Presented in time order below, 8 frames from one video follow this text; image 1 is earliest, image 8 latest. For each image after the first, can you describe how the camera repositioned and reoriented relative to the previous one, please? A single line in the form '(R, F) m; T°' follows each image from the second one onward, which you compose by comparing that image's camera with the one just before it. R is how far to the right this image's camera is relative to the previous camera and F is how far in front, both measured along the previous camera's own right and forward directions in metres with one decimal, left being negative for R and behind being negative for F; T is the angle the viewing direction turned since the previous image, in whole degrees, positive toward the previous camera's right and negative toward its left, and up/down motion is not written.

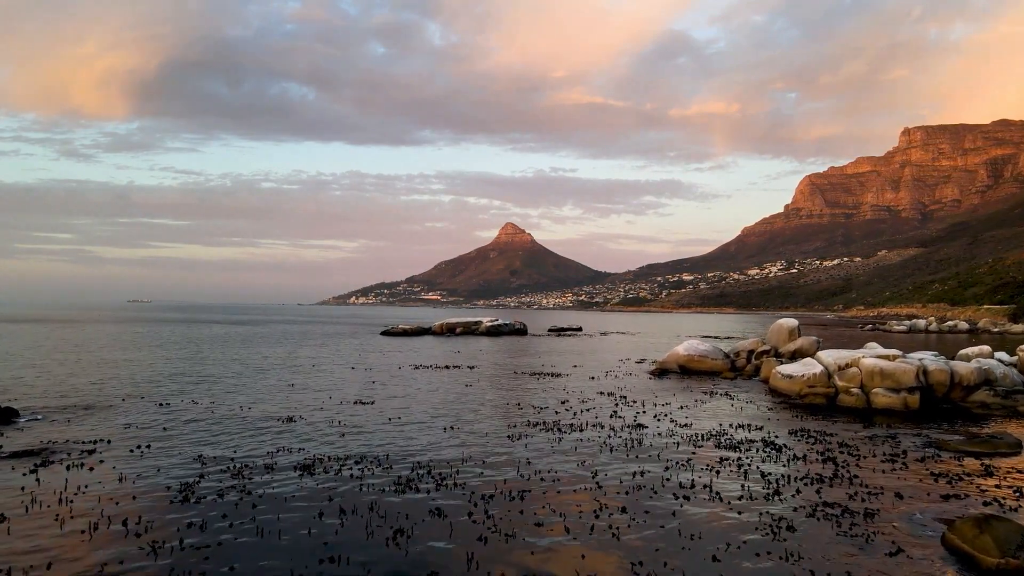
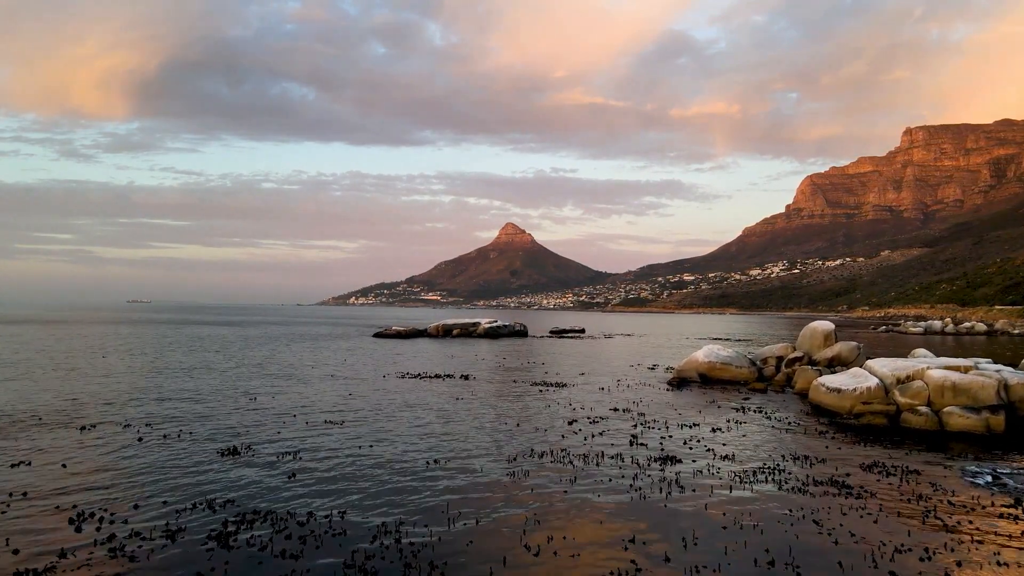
(0.0, +4.8) m; 0°
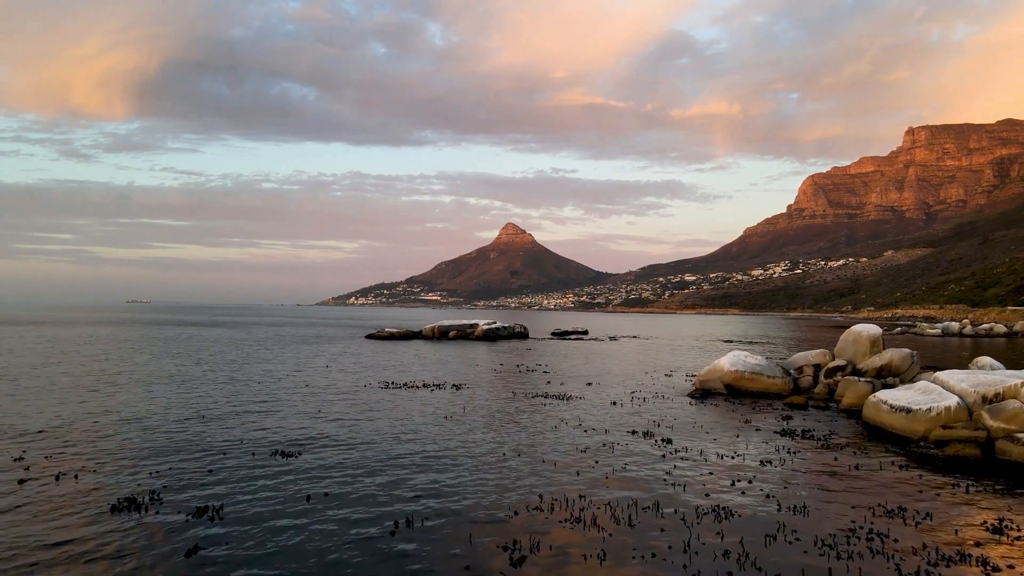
(+0.1, +5.0) m; 0°
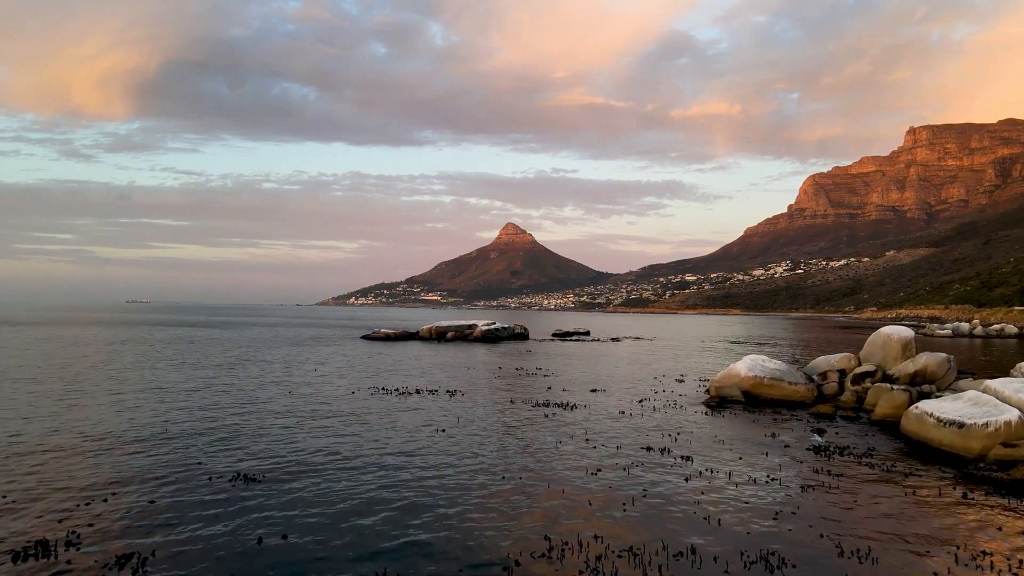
(0.0, +2.7) m; 0°
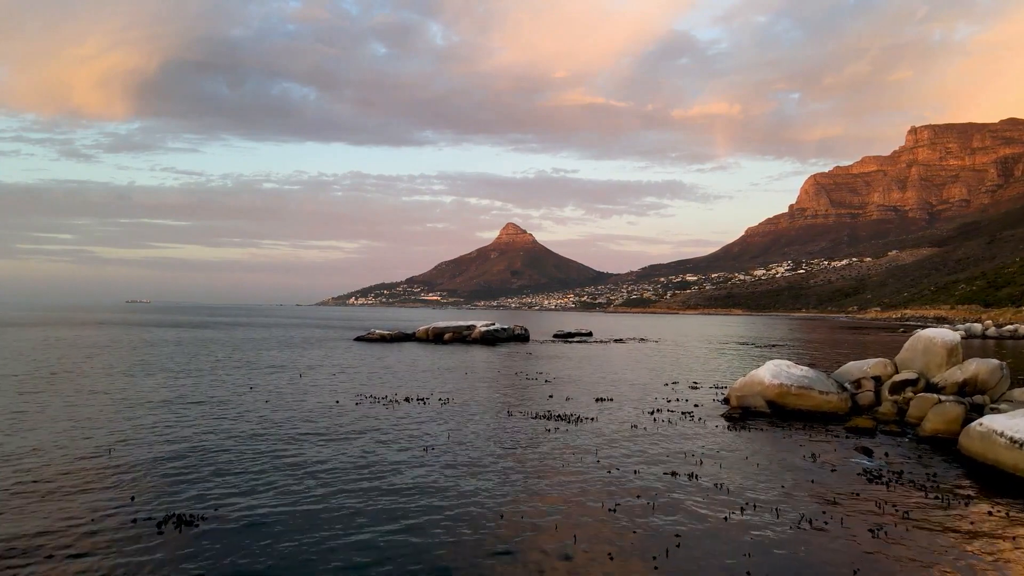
(+0.1, +3.2) m; 0°
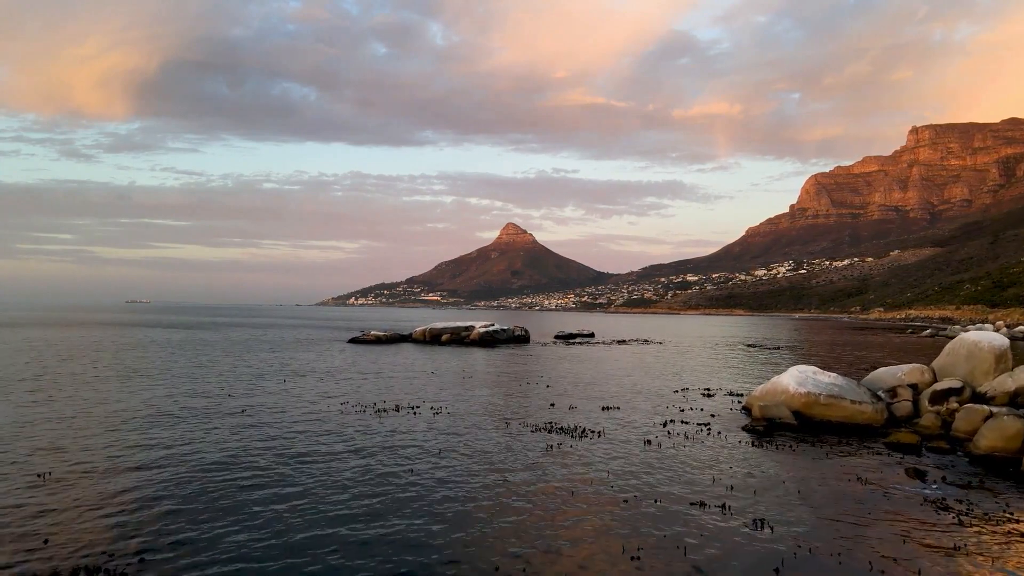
(+0.1, +2.7) m; 0°
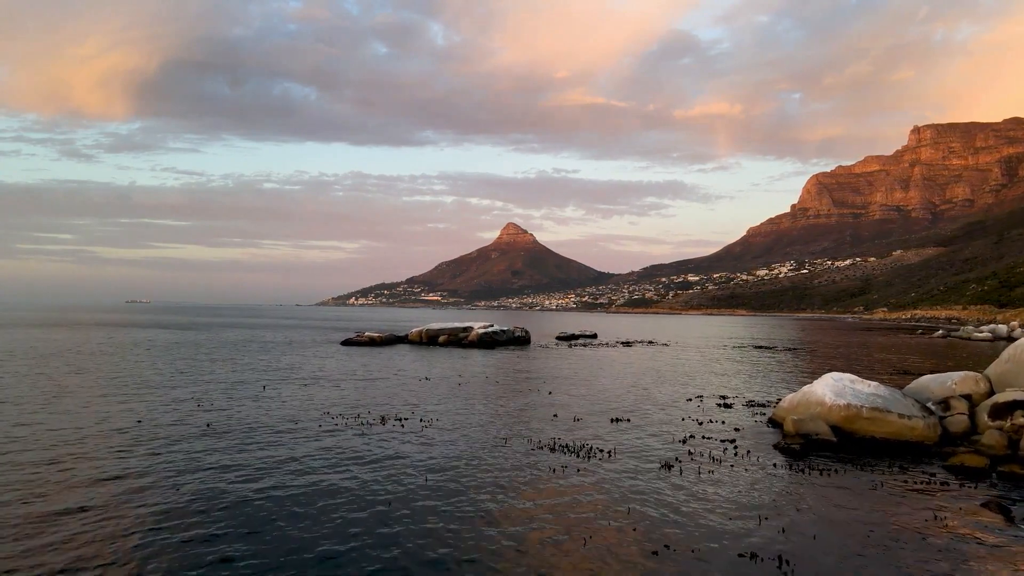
(+0.1, +3.2) m; 0°
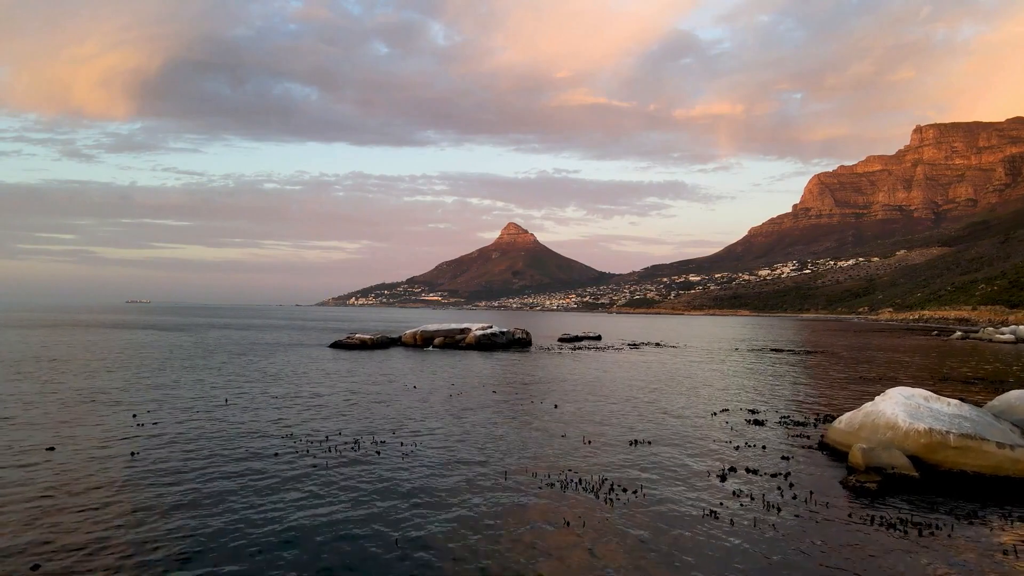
(0.0, +4.5) m; 0°
